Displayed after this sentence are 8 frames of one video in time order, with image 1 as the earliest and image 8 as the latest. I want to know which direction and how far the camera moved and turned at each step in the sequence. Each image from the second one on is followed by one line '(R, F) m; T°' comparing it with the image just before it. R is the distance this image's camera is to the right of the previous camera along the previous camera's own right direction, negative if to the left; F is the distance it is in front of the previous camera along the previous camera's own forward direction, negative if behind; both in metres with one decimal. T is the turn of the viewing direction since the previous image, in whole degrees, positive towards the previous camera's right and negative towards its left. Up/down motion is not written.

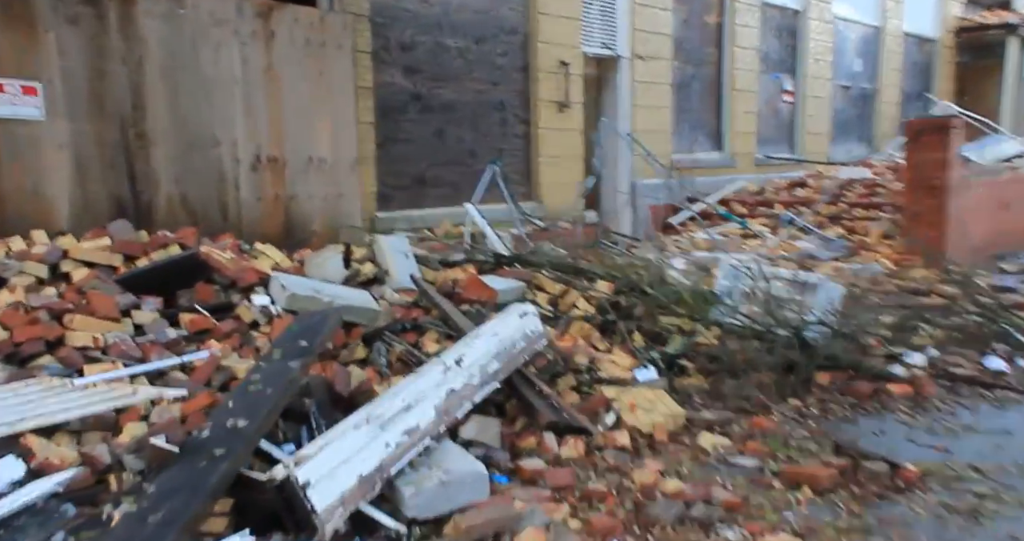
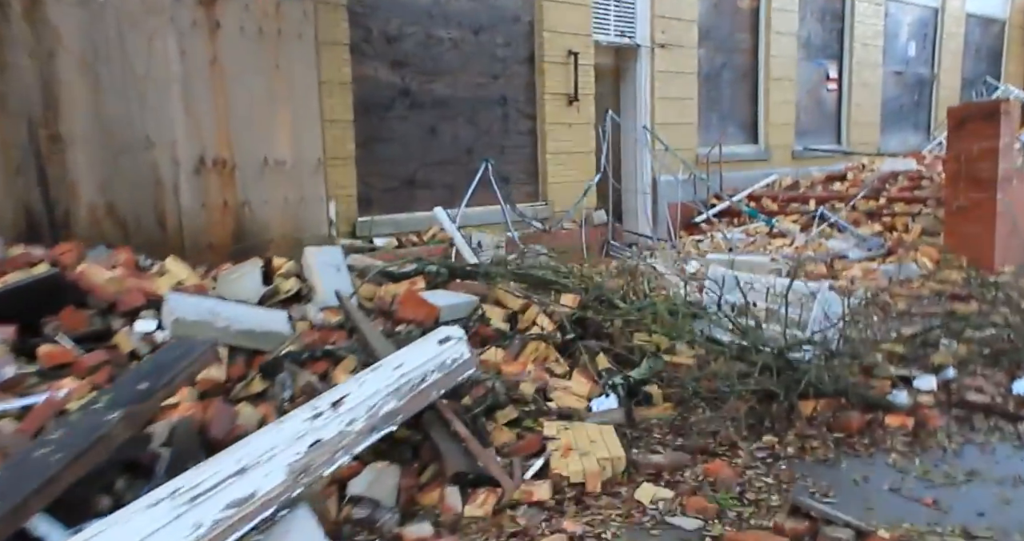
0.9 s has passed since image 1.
(+0.5, +0.4) m; -4°
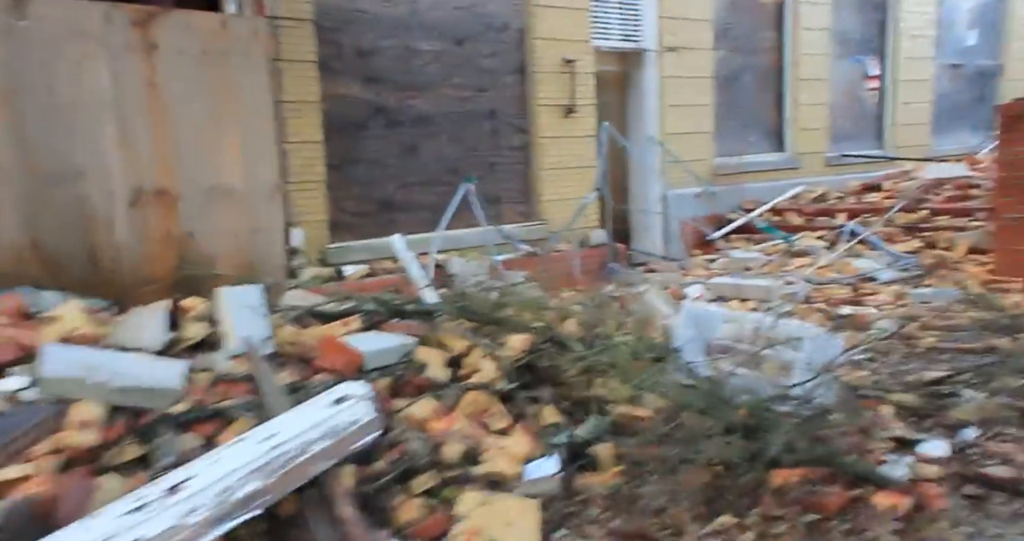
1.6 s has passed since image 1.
(+0.4, +0.4) m; -3°
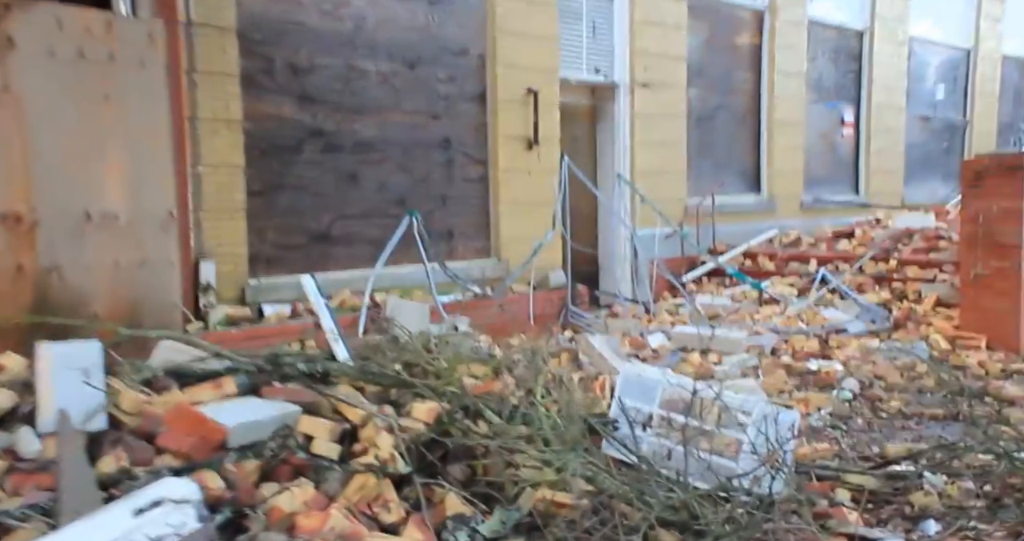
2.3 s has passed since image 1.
(+0.3, +0.5) m; +1°
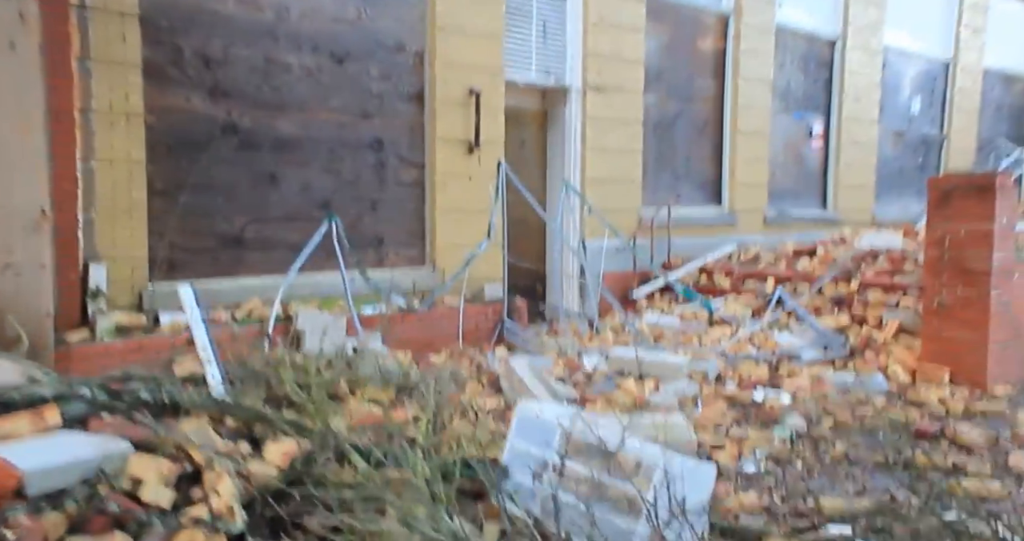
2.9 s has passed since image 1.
(+0.3, +0.4) m; +1°
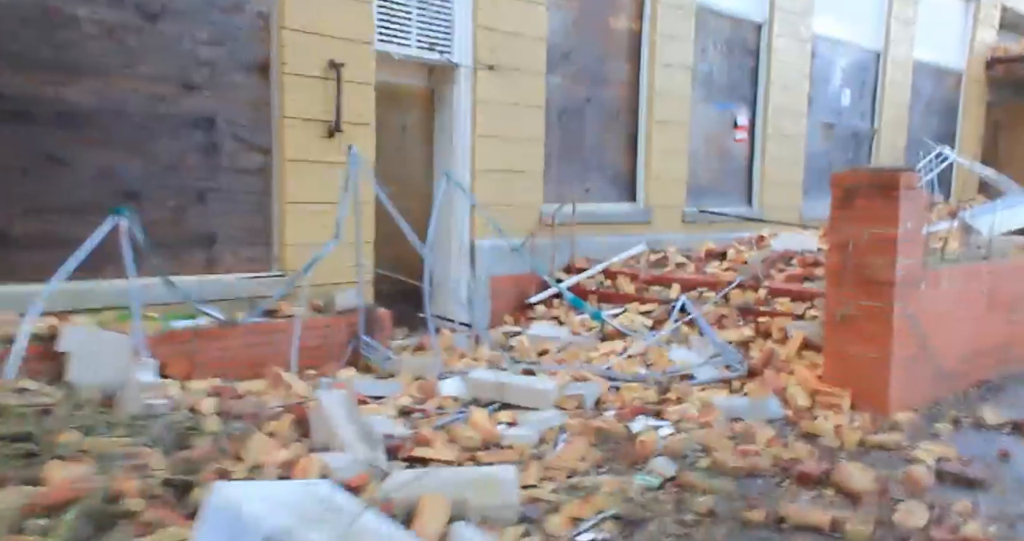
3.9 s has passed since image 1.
(+0.6, +0.8) m; +3°
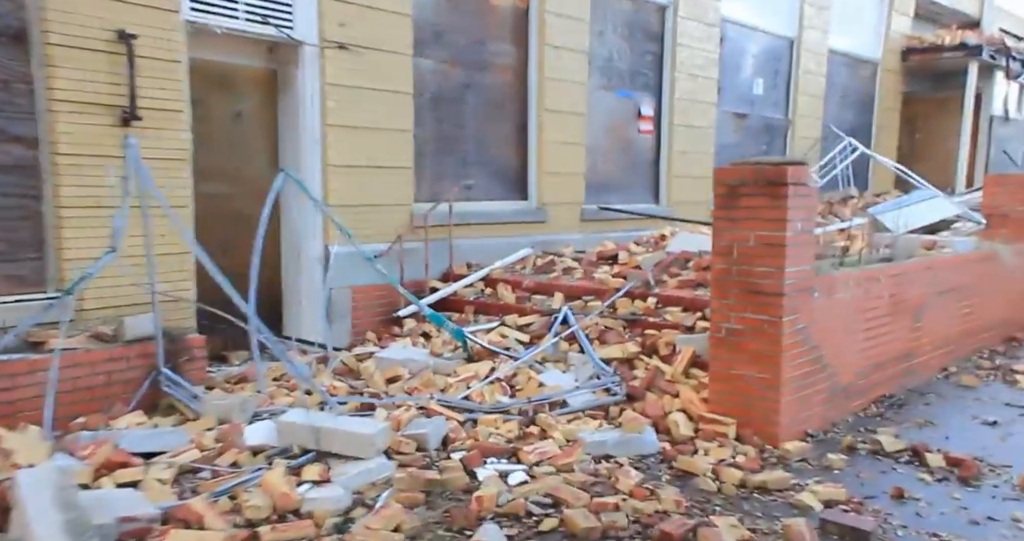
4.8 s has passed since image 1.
(+0.6, +0.8) m; +4°
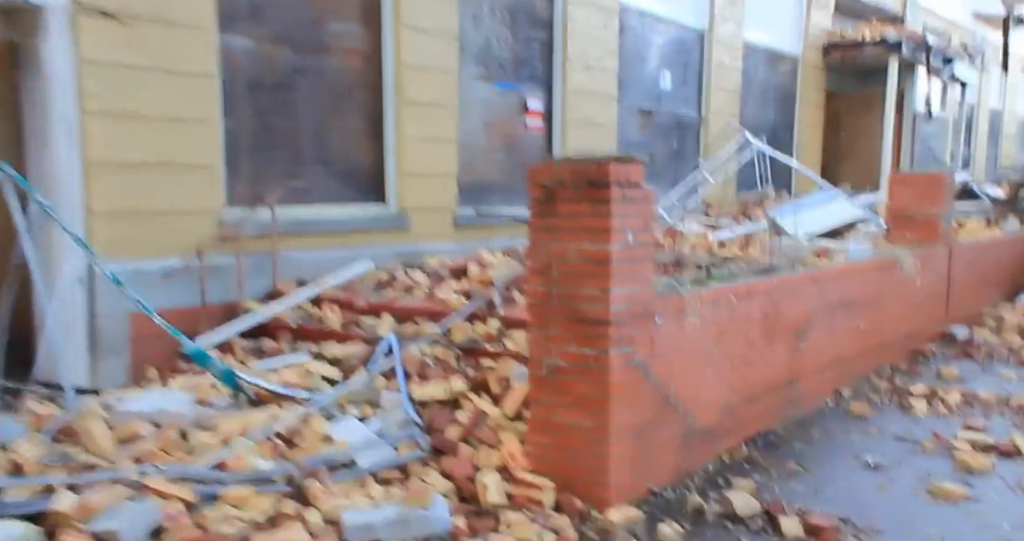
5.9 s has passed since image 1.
(+0.8, +1.0) m; +3°
